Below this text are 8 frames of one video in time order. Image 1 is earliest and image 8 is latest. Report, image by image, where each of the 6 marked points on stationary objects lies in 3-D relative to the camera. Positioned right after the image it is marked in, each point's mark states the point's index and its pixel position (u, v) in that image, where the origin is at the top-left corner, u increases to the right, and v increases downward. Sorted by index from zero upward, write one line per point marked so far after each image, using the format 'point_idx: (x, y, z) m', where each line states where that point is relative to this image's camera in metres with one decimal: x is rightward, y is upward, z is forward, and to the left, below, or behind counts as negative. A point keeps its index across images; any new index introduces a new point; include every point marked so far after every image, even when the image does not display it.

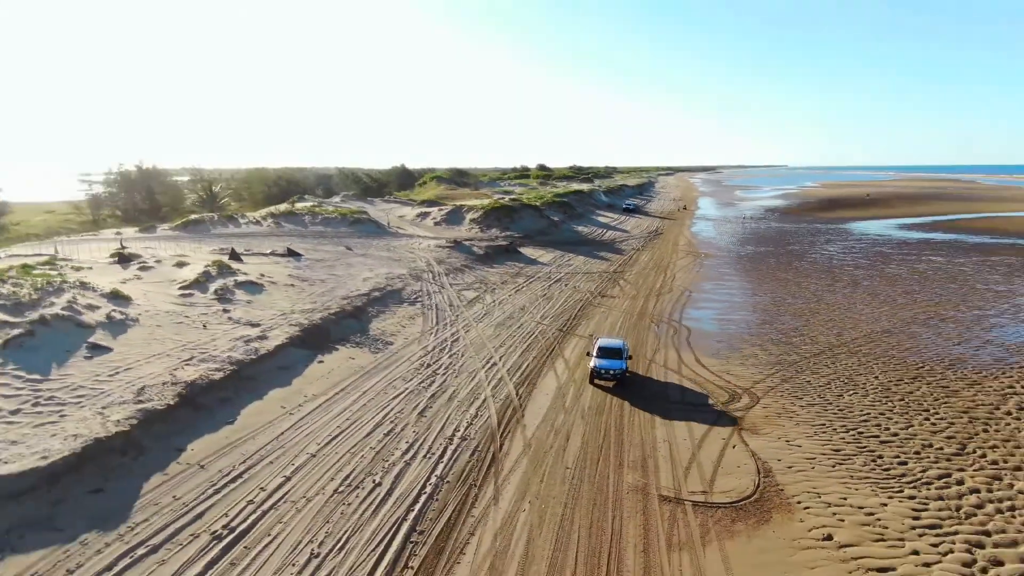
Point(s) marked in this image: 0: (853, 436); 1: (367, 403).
0: (+4.1, -1.7, +9.2) m
1: (-1.6, -1.3, +9.2) m
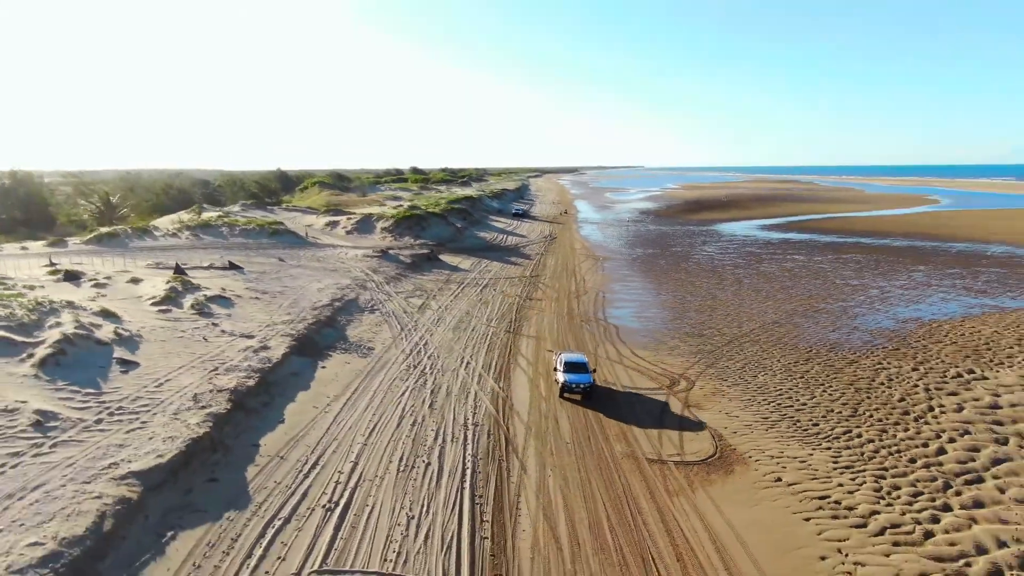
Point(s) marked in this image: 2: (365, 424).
0: (+3.9, -1.7, +11.6) m
1: (-1.7, -1.5, +10.6) m
2: (-1.8, -1.7, +9.6) m
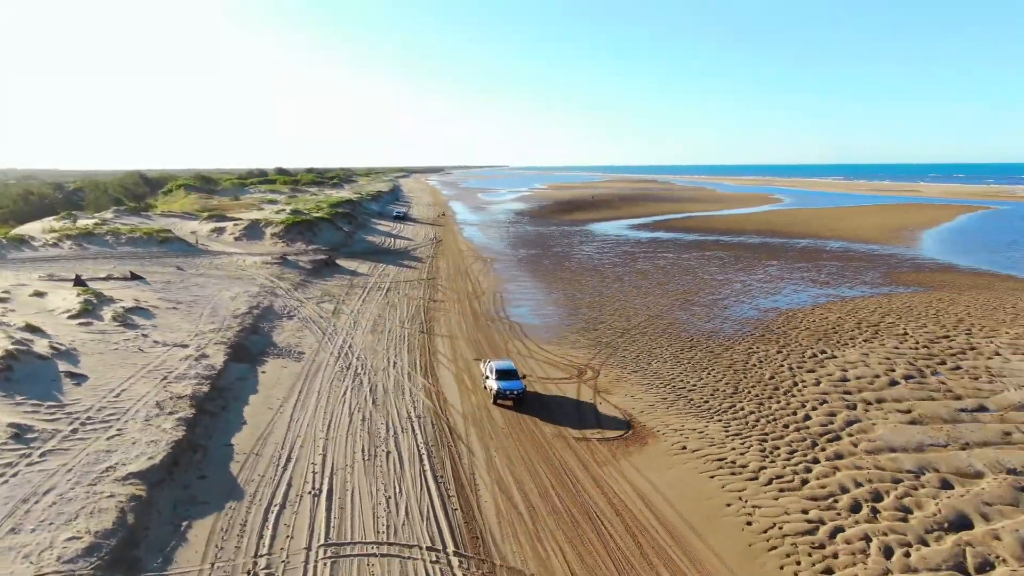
0: (+2.8, -1.7, +13.4) m
1: (-2.7, -1.6, +11.4) m
2: (-2.5, -1.8, +10.4) m
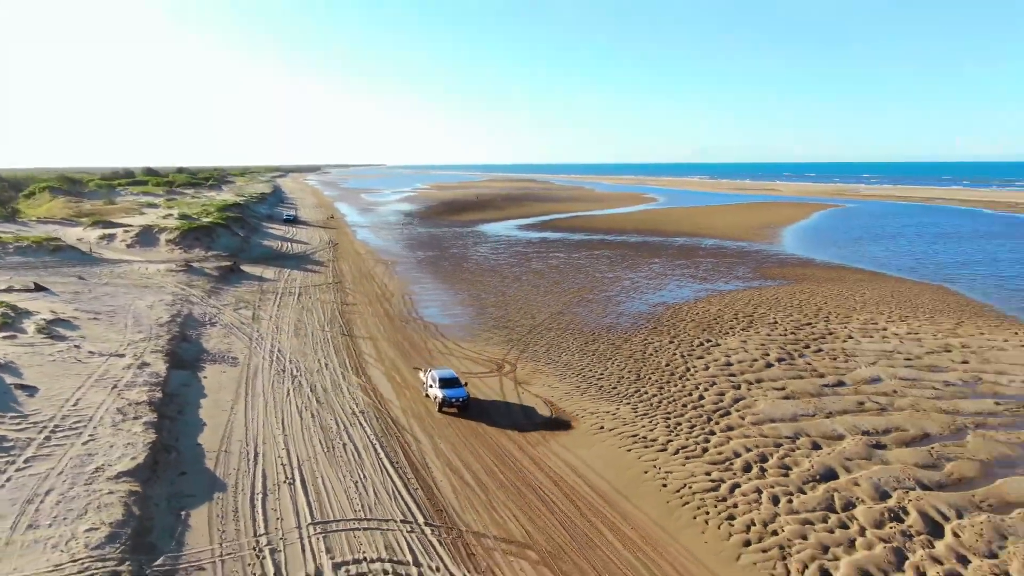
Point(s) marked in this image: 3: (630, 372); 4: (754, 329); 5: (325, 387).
0: (+1.4, -1.7, +14.9) m
1: (-3.7, -1.7, +12.2) m
2: (-3.4, -1.9, +11.2) m
3: (+2.3, -1.6, +15.3) m
4: (+5.9, -1.0, +19.1) m
5: (-3.2, -1.7, +13.2) m
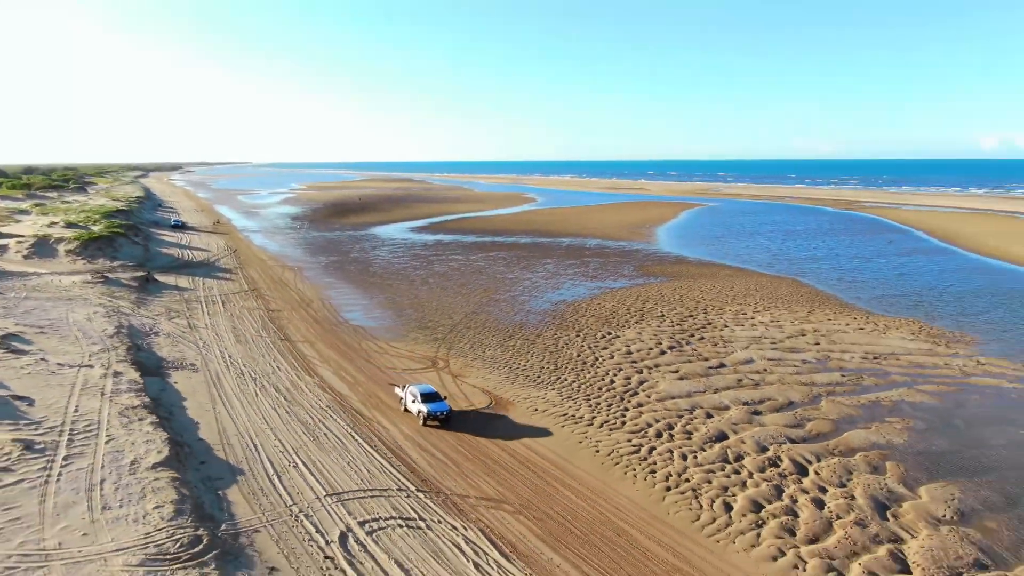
0: (-0.1, -1.8, +17.1) m
1: (-4.6, -1.9, +13.6) m
2: (-4.2, -2.1, +12.7) m
3: (+0.8, -1.7, +17.7) m
4: (+3.8, -0.9, +21.9) m
5: (-4.2, -1.9, +14.7) m
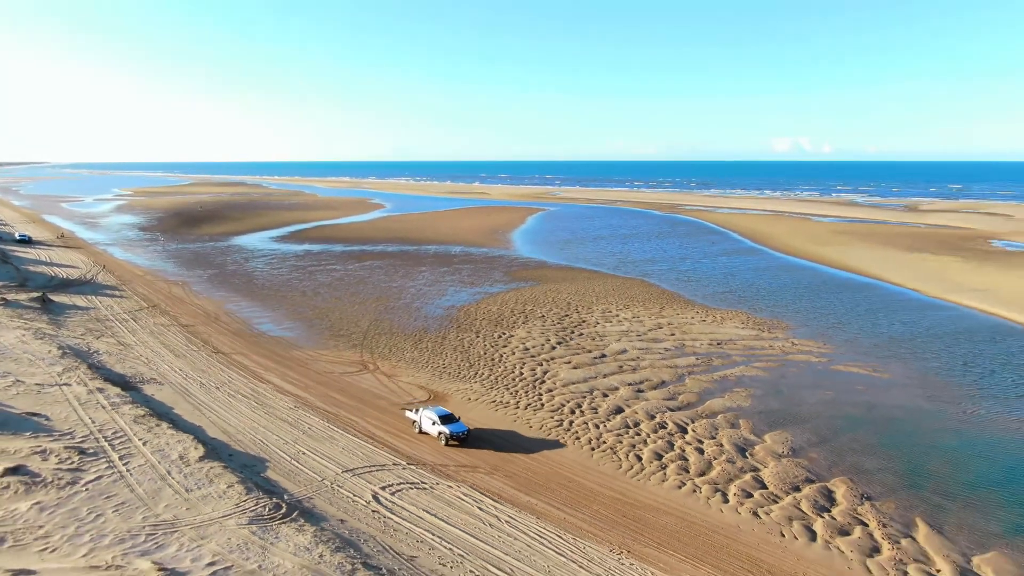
0: (-2.1, -2.0, +20.0) m
1: (-5.7, -2.3, +15.6) m
2: (-5.1, -2.5, +14.8) m
3: (-1.3, -1.9, +20.7) m
4: (+0.6, -1.1, +25.5) m
5: (-5.6, -2.3, +16.7) m
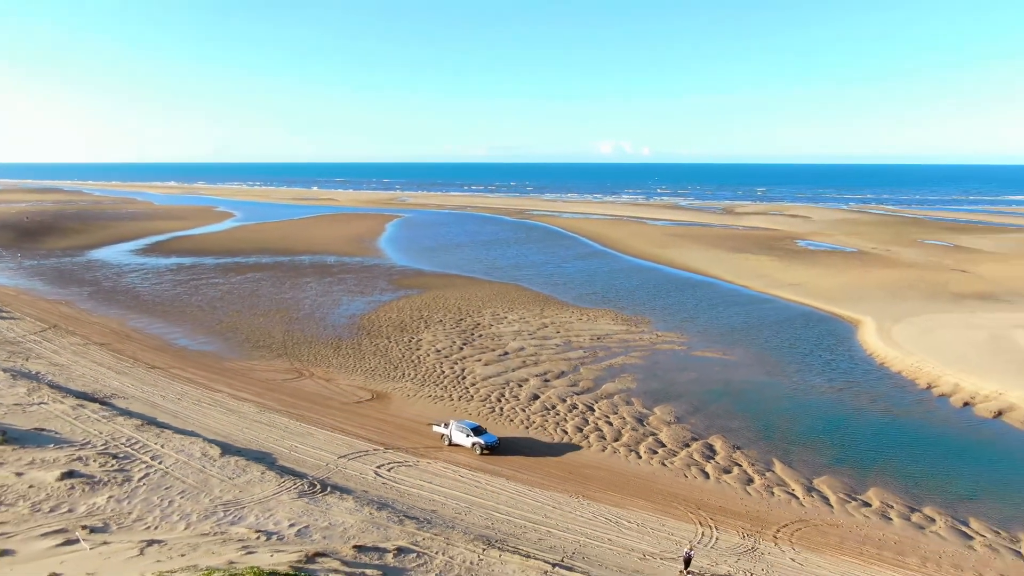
0: (-4.3, -2.4, +22.4) m
1: (-7.0, -2.8, +17.4) m
2: (-6.3, -2.9, +16.7) m
3: (-3.8, -2.2, +23.3) m
4: (-2.9, -1.4, +28.4) m
5: (-7.1, -2.7, +18.5) m
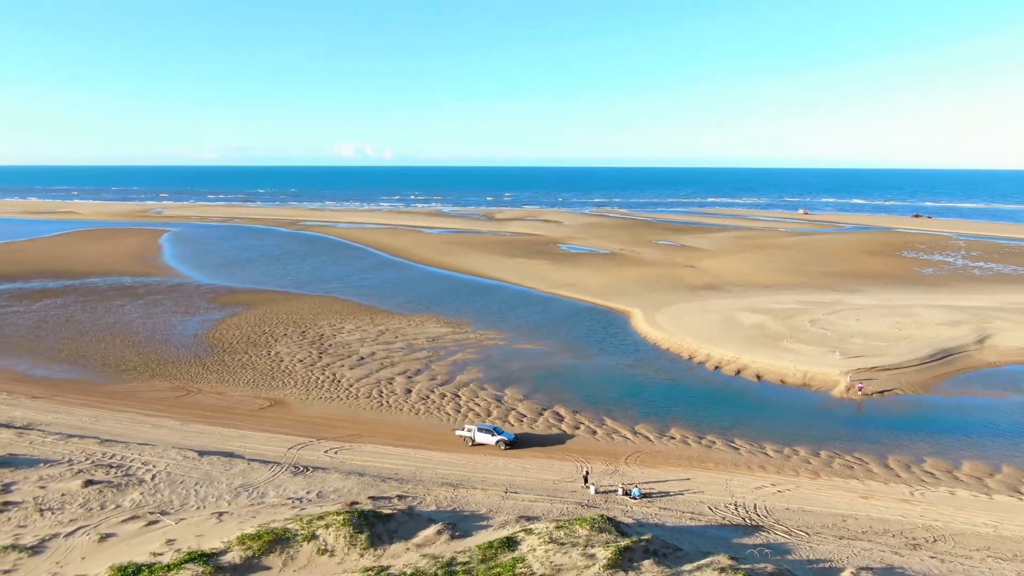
0: (-8.7, -3.1, +25.1) m
1: (-9.6, -3.5, +19.5) m
2: (-8.7, -3.6, +19.1) m
3: (-8.4, -2.9, +26.1) m
4: (-9.2, -2.1, +31.2) m
5: (-10.1, -3.5, +20.5) m
